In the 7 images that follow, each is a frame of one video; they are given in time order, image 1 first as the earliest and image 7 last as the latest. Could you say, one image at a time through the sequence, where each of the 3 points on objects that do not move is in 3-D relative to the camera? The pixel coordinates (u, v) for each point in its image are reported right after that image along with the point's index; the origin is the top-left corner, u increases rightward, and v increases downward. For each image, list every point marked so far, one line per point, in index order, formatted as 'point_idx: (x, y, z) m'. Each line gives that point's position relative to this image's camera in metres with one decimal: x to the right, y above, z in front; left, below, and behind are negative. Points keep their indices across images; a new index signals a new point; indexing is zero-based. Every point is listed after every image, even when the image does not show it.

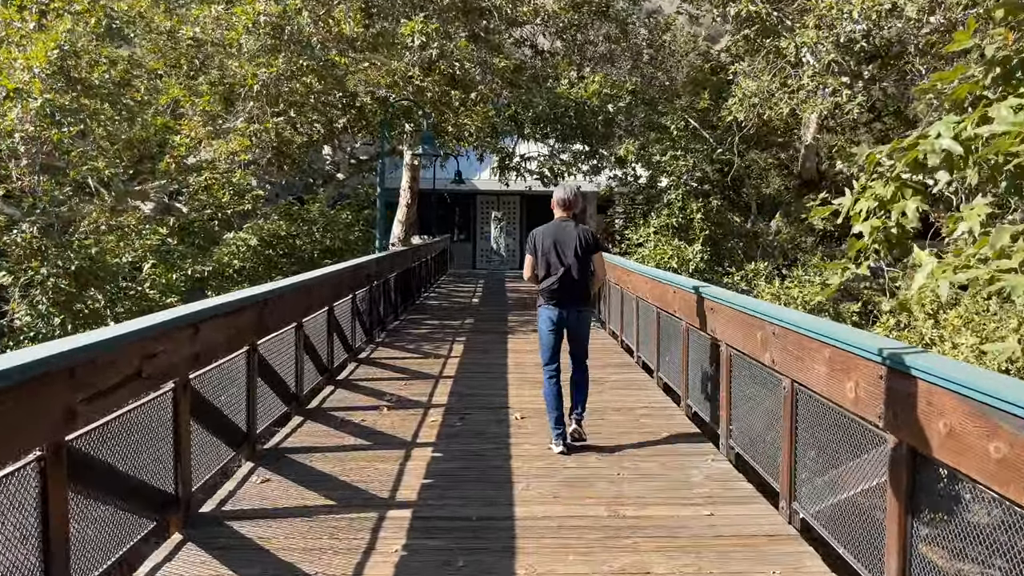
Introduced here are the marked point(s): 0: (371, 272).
0: (-1.7, +0.2, +9.7) m
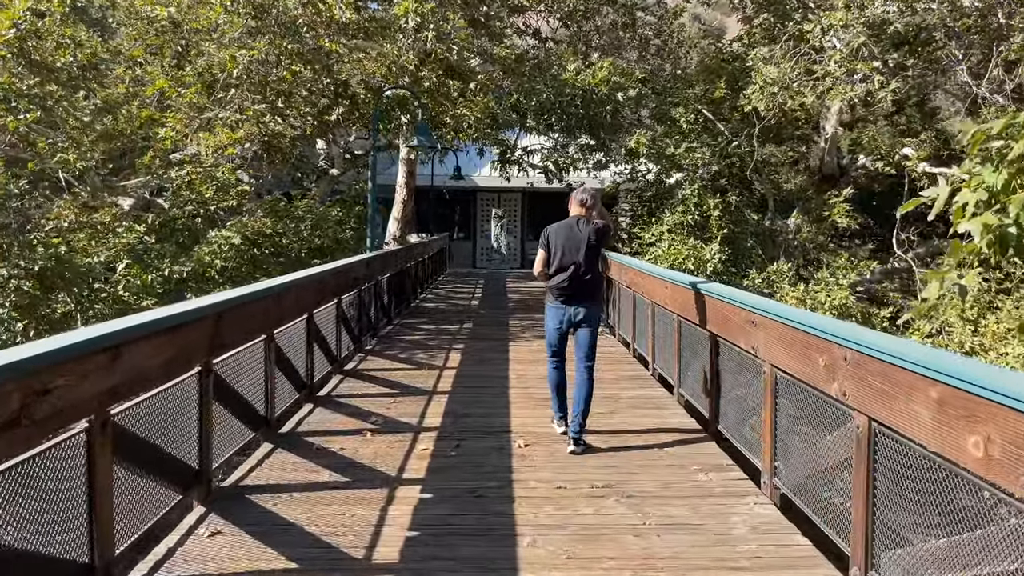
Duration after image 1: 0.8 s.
0: (-1.7, +0.2, +8.9) m
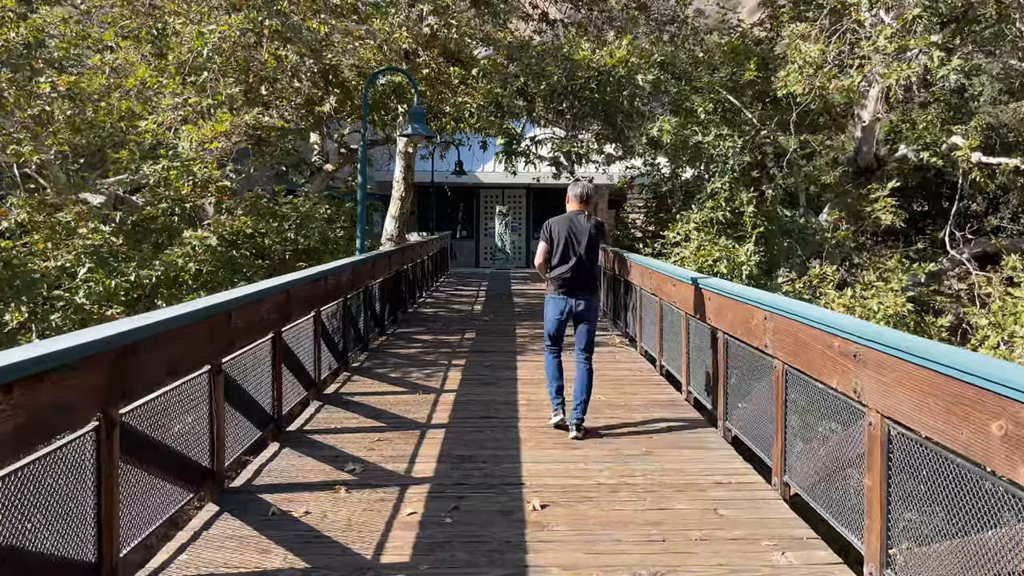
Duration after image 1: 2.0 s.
0: (-1.6, +0.1, +7.7) m
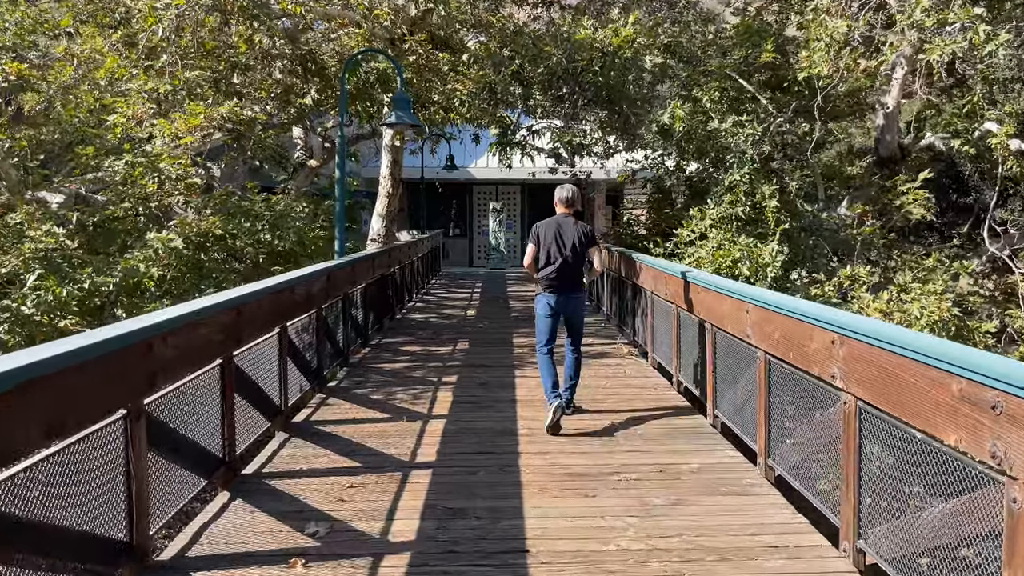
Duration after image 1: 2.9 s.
0: (-1.6, 0.0, +6.8) m
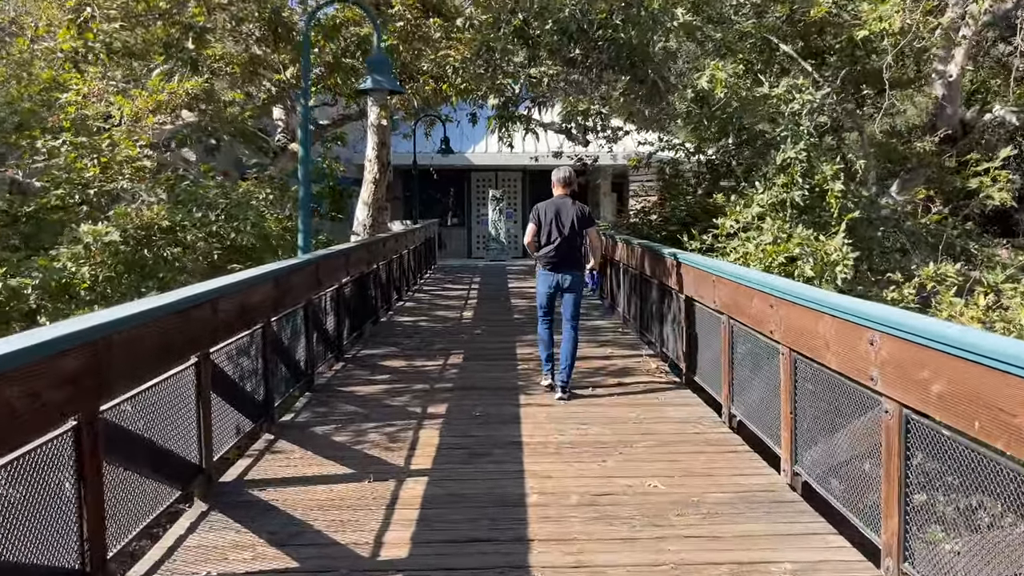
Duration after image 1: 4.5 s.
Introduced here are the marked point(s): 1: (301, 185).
0: (-1.6, -0.1, +5.3) m
1: (-2.0, +1.0, +7.8) m
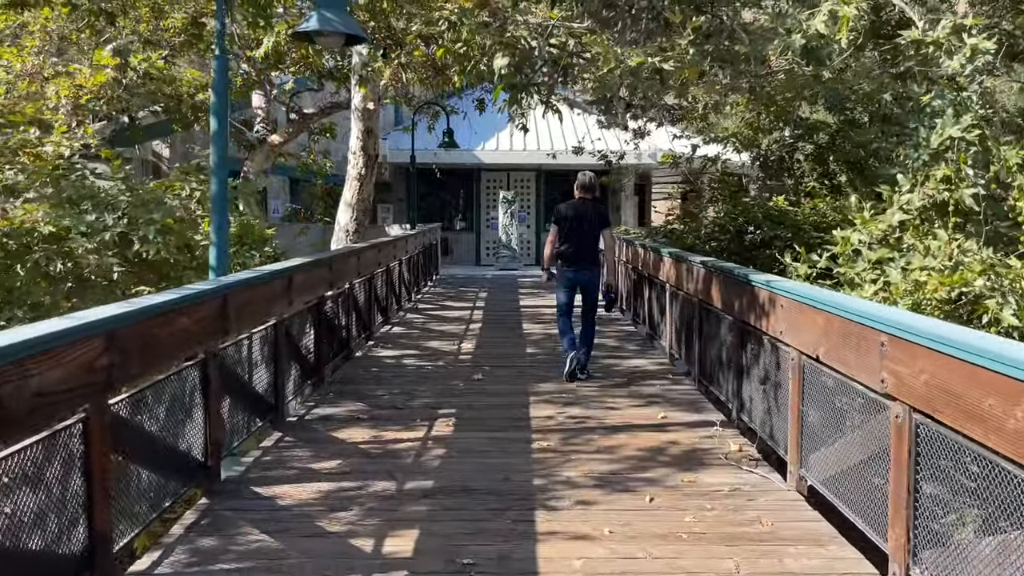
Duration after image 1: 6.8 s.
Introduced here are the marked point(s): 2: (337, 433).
0: (-1.5, -0.3, +3.0) m
1: (-1.9, +0.8, +5.6) m
2: (-1.1, -0.9, +5.2) m
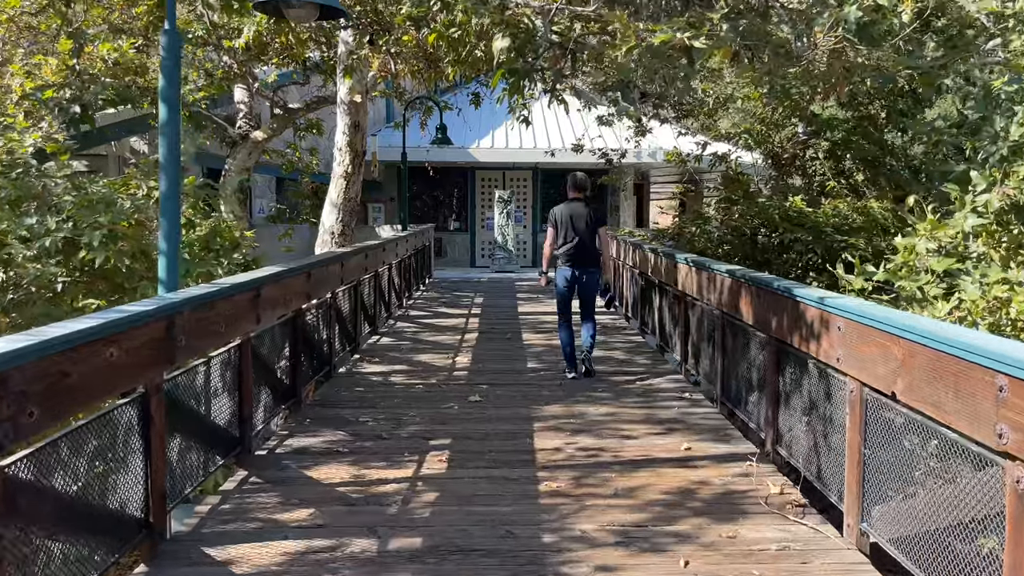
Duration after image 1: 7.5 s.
0: (-1.5, -0.4, +2.3) m
1: (-1.9, +0.7, +4.8) m
2: (-1.1, -1.0, +4.5) m
